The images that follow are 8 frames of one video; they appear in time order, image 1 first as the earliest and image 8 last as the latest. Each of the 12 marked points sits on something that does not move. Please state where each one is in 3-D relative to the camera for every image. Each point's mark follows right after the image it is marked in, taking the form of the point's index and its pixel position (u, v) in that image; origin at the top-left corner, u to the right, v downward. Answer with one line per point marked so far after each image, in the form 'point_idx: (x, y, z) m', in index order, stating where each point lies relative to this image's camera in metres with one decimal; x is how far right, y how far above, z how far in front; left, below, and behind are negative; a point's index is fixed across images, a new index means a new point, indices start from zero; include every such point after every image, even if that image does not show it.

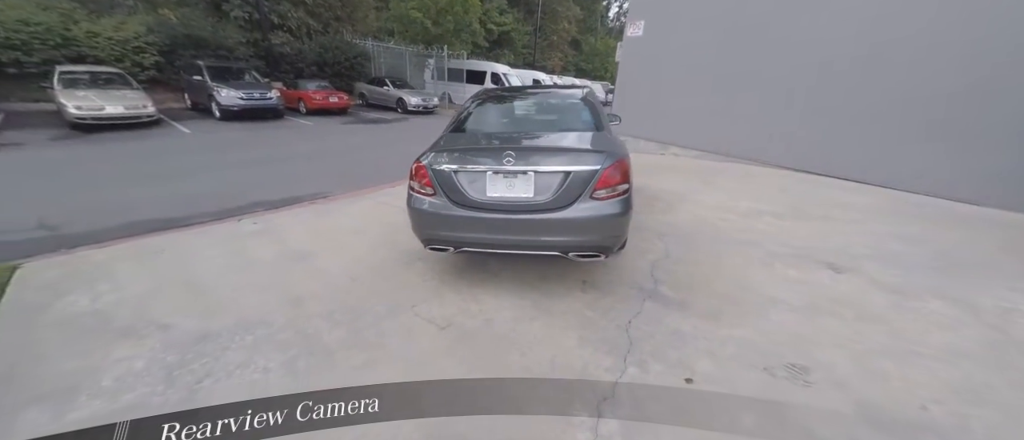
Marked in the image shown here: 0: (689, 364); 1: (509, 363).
0: (+1.0, -0.8, +2.3) m
1: (0.0, -0.8, +2.2) m
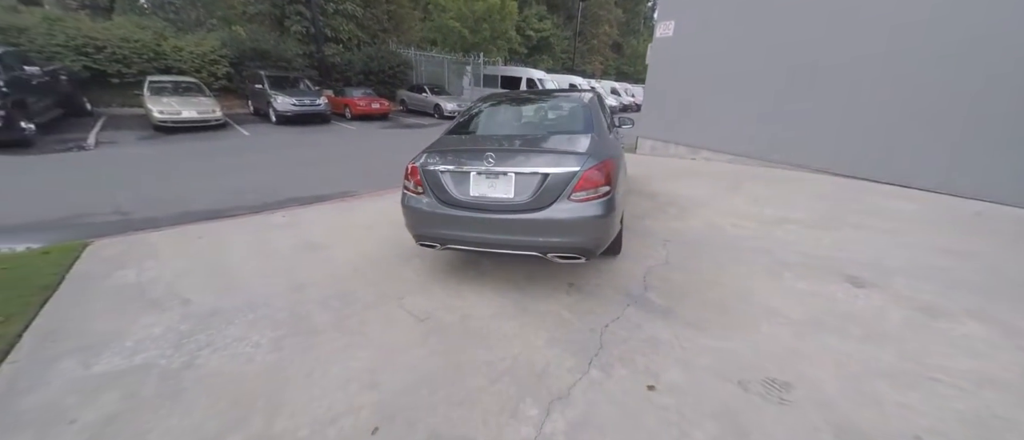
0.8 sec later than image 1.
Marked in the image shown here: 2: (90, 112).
0: (+0.8, -0.8, +2.2) m
1: (-0.2, -0.8, +2.3) m
2: (-11.0, +2.7, +9.9) m
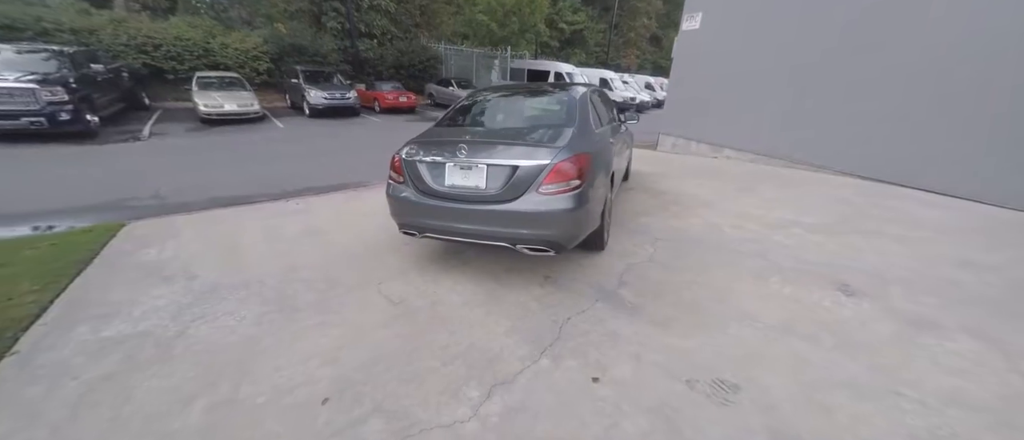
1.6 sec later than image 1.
0: (+0.5, -0.8, +2.2) m
1: (-0.5, -0.8, +2.4) m
2: (-10.4, +3.2, +11.0) m
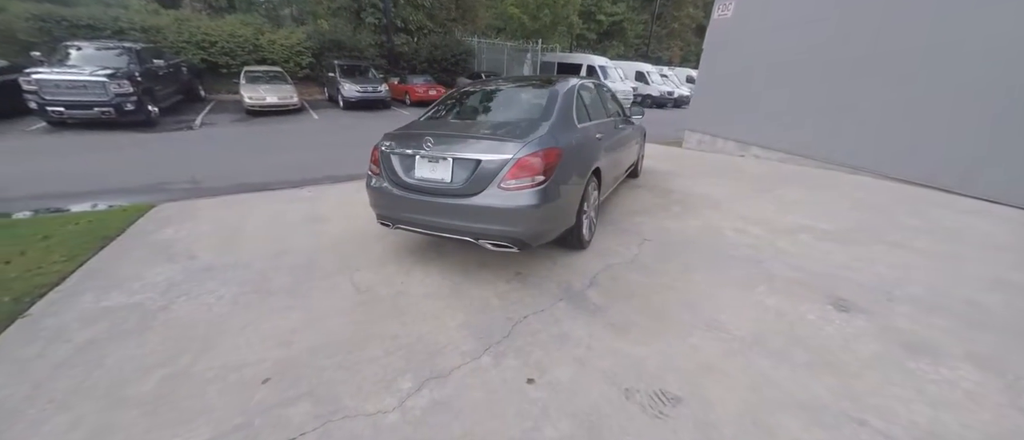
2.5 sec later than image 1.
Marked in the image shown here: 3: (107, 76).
0: (+0.2, -0.8, +2.2) m
1: (-0.8, -0.7, +2.5) m
2: (-9.6, +3.8, +12.0) m
3: (-8.3, +2.9, +8.0) m
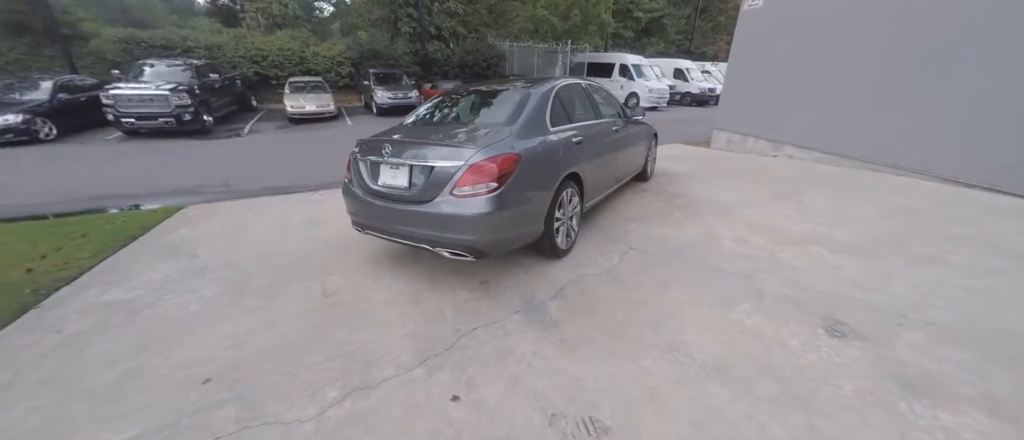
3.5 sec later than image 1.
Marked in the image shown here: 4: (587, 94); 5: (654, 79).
0: (-0.2, -0.9, +2.0) m
1: (-1.1, -0.7, +2.5) m
2: (-8.6, +3.8, +13.1) m
3: (-7.8, +3.0, +8.9) m
4: (+0.7, +1.2, +3.8) m
5: (+5.5, +5.6, +15.4) m
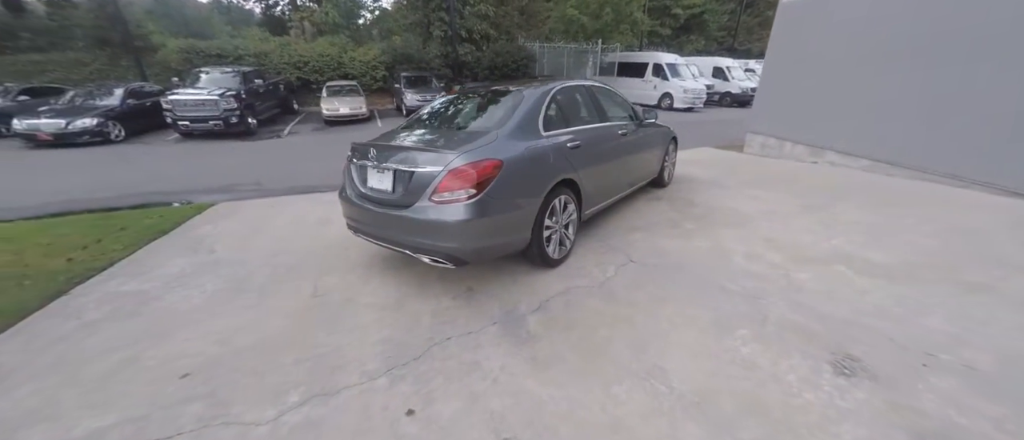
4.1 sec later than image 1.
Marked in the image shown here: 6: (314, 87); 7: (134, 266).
0: (-0.4, -0.9, +2.0) m
1: (-1.3, -0.7, +2.5) m
2: (-7.5, +3.9, +13.8) m
3: (-7.2, +3.1, +9.6) m
4: (+0.7, +1.1, +3.6) m
5: (+6.8, +5.3, +14.7) m
6: (-7.8, +5.4, +15.9) m
7: (-3.5, -0.4, +3.6) m
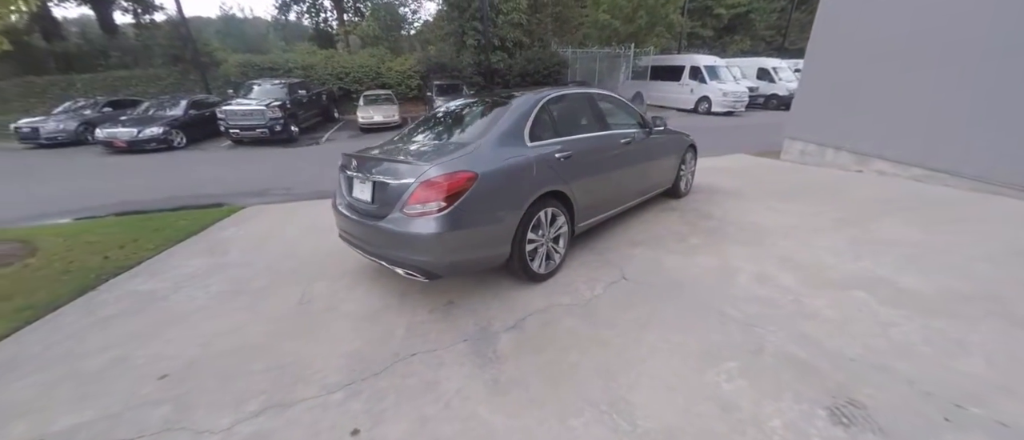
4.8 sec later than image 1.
0: (-0.6, -1.0, +1.9) m
1: (-1.4, -0.8, +2.5) m
2: (-6.3, +3.8, +14.5) m
3: (-6.5, +3.0, +10.2) m
4: (+0.7, +1.0, +3.4) m
5: (+8.0, +4.9, +13.9) m
6: (-6.3, +5.3, +16.6) m
7: (-3.5, -0.4, +3.9) m
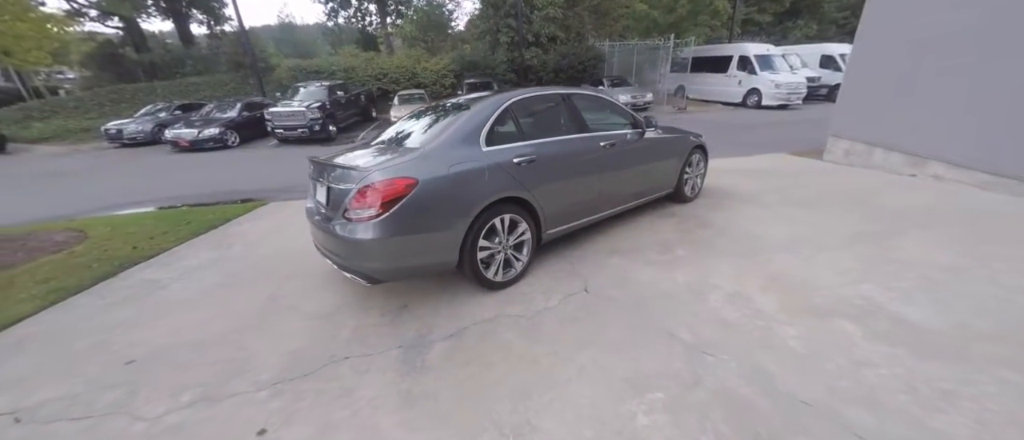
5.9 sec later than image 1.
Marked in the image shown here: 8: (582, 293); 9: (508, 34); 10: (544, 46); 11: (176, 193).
0: (-1.1, -1.0, +1.9) m
1: (-1.8, -0.8, +2.6) m
2: (-5.0, +3.9, +15.0) m
3: (-5.7, +3.2, +10.9) m
4: (+0.5, +1.0, +3.2) m
5: (+9.2, +4.8, +12.6) m
6: (-4.7, +5.4, +17.1) m
7: (-3.7, -0.4, +4.2) m
8: (+0.5, -0.5, +2.6) m
9: (+0.6, +8.1, +16.9) m
10: (+1.8, +7.5, +16.8) m
11: (-6.6, +0.5, +7.7) m
